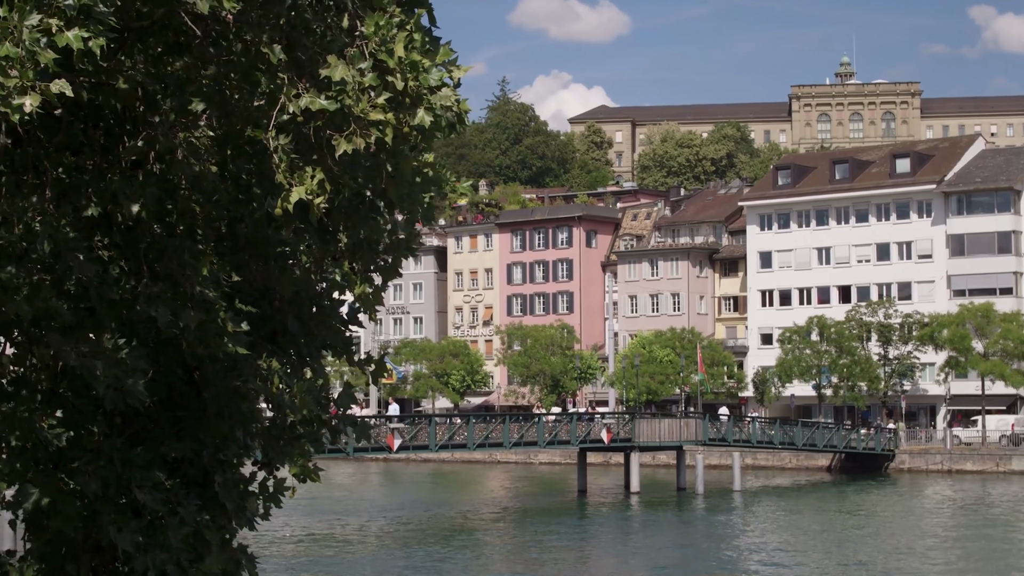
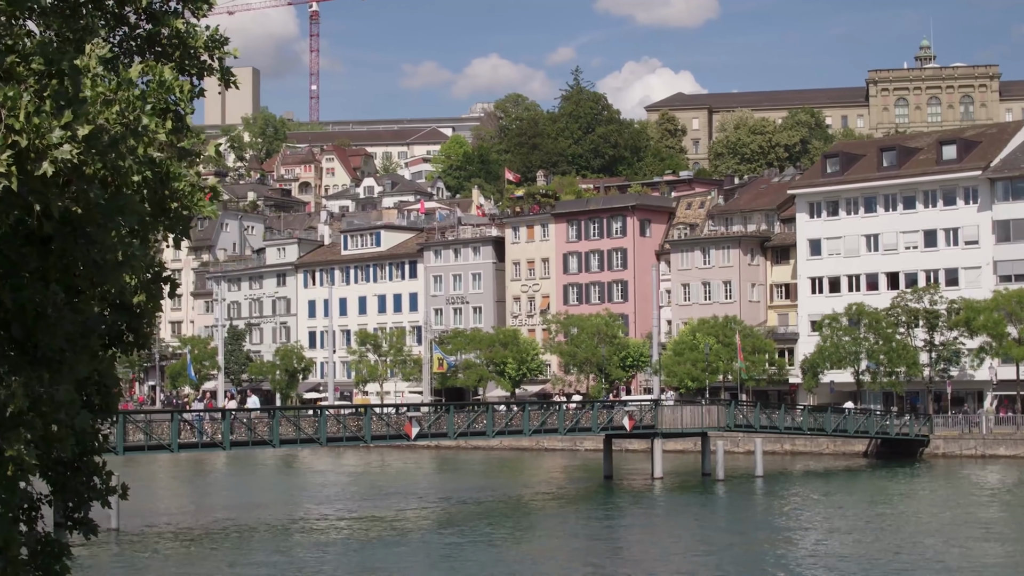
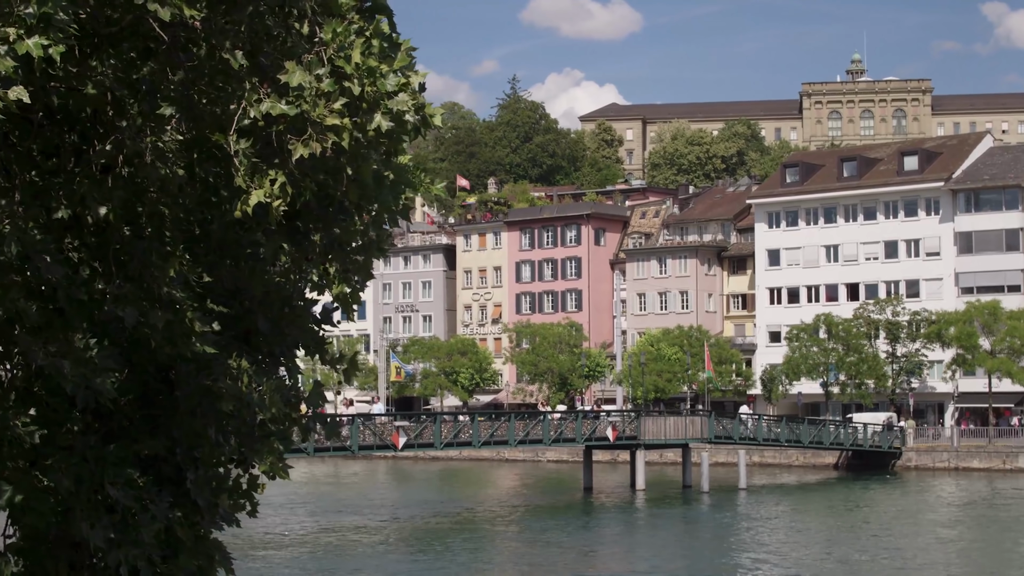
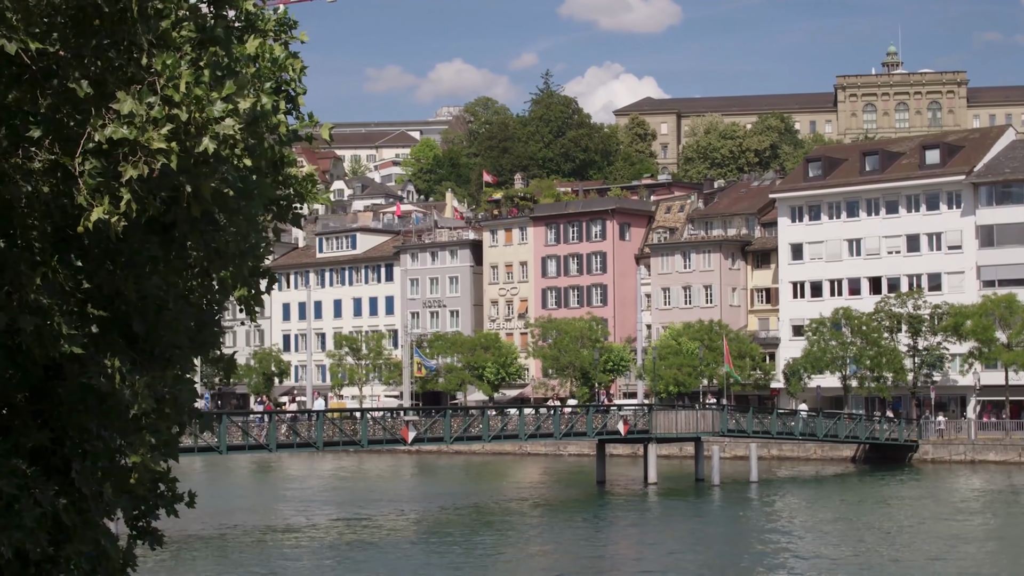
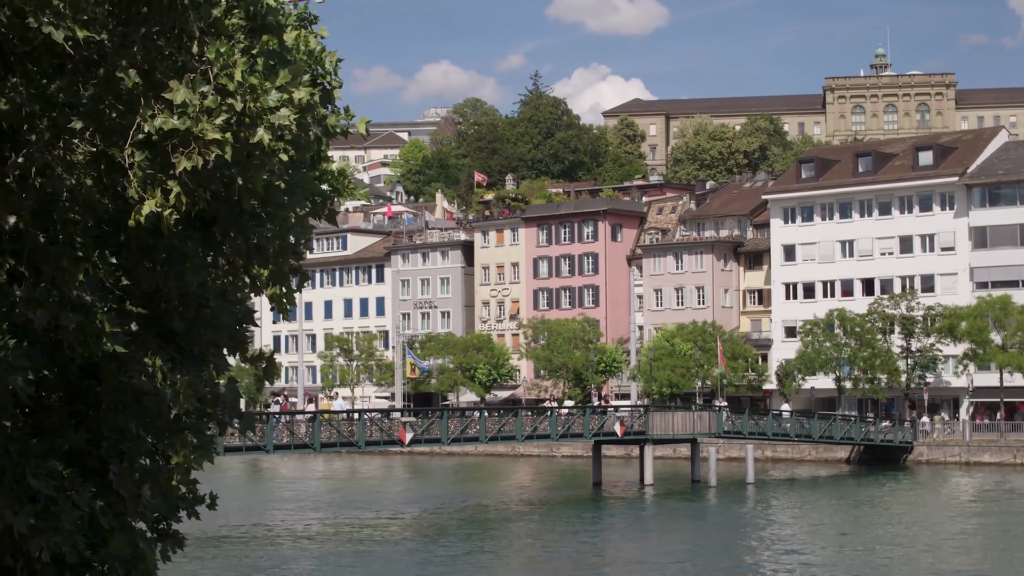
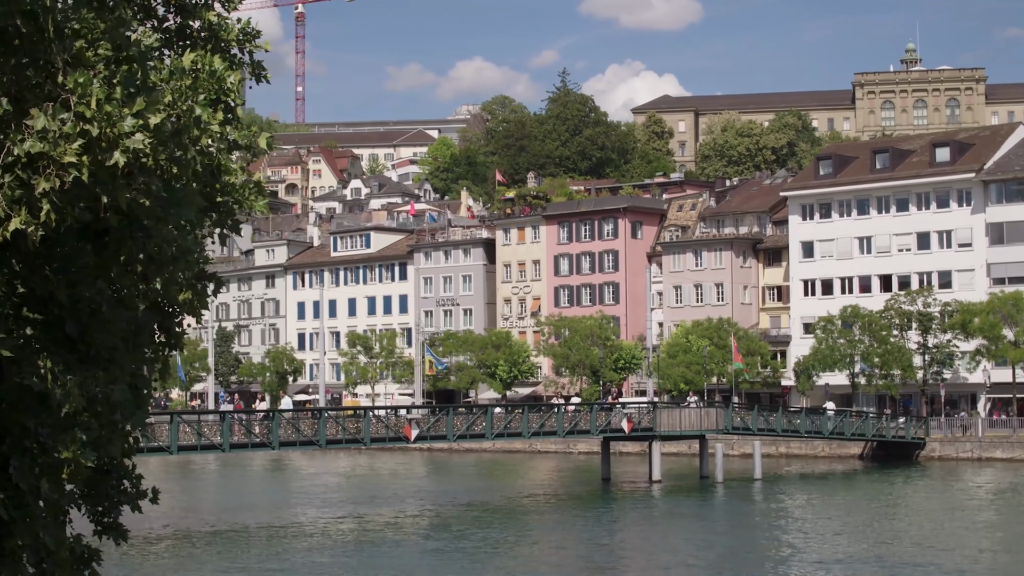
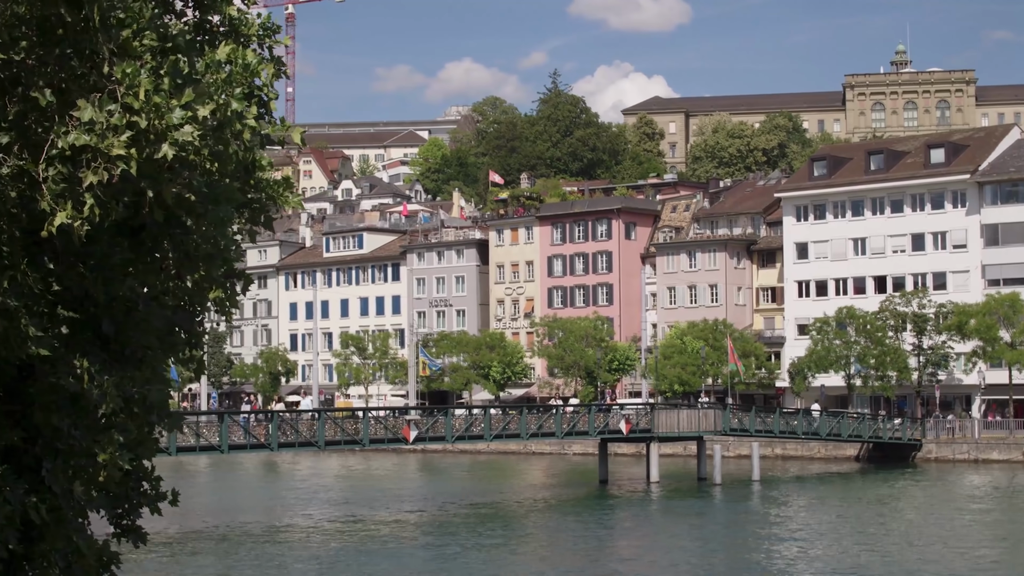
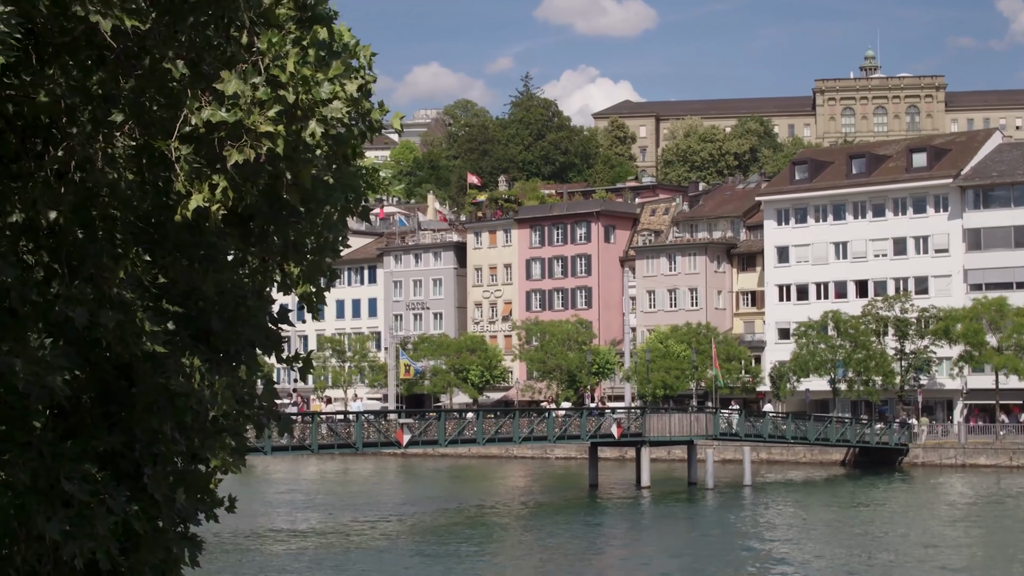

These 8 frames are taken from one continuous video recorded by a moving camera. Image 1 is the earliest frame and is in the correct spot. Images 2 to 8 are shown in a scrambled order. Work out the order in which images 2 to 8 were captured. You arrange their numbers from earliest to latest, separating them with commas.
3, 8, 5, 4, 7, 6, 2
